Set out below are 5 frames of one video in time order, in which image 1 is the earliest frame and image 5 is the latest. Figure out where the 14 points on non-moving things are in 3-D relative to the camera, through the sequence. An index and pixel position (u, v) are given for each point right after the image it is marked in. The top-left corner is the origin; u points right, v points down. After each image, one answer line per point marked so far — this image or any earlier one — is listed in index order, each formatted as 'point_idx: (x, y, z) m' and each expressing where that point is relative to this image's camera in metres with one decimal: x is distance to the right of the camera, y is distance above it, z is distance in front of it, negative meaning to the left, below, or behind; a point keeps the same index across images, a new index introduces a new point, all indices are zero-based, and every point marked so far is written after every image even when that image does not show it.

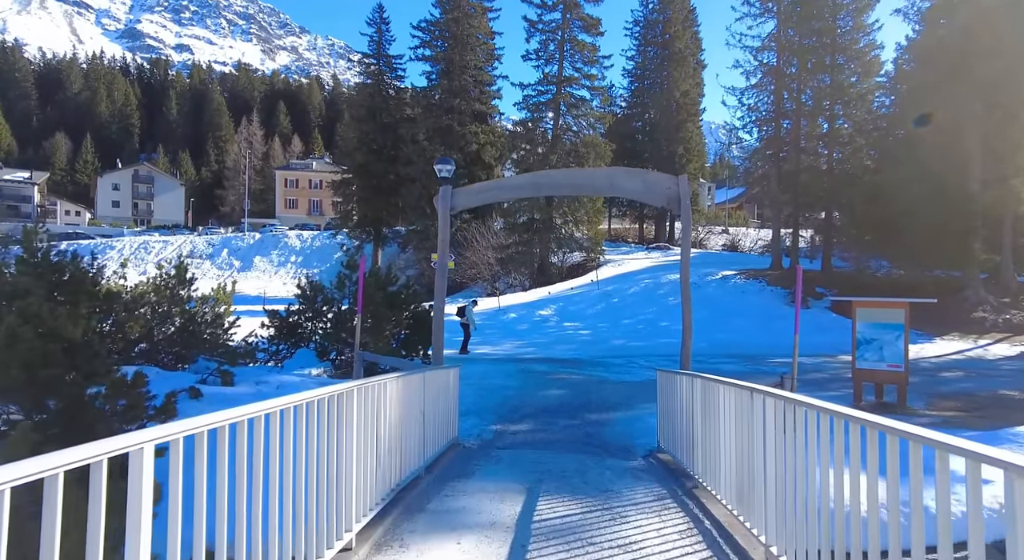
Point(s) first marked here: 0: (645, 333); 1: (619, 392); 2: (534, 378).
0: (+4.1, -1.6, +19.6) m
1: (+1.6, -1.7, +9.5) m
2: (+0.4, -1.6, +10.6) m
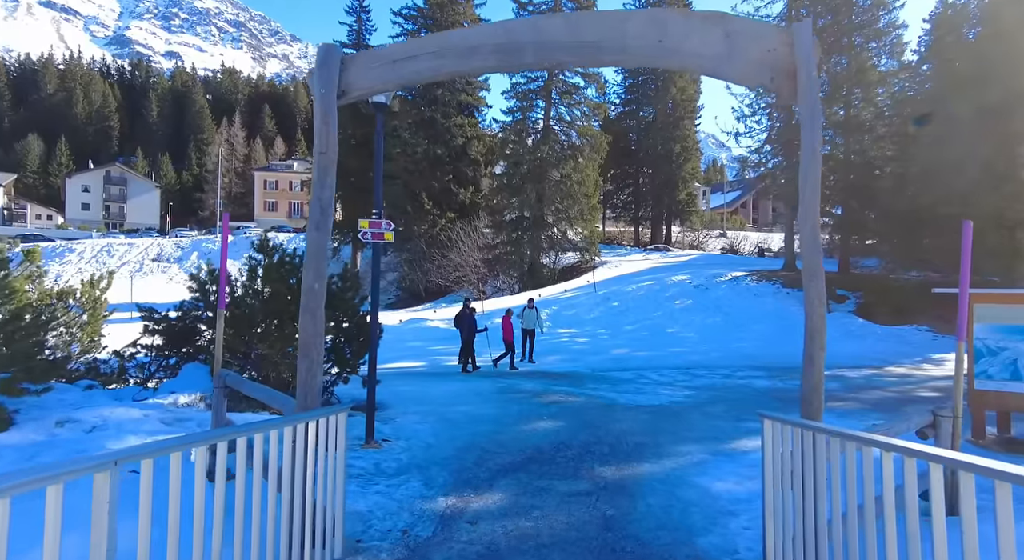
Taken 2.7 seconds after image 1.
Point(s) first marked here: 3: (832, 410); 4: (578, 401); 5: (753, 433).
0: (+3.7, -1.6, +17.0) m
1: (+1.3, -1.5, +6.8) m
2: (+0.1, -1.5, +8.0) m
3: (+4.1, -1.7, +8.2) m
4: (+0.9, -1.6, +8.3) m
5: (+2.4, -1.5, +6.4) m
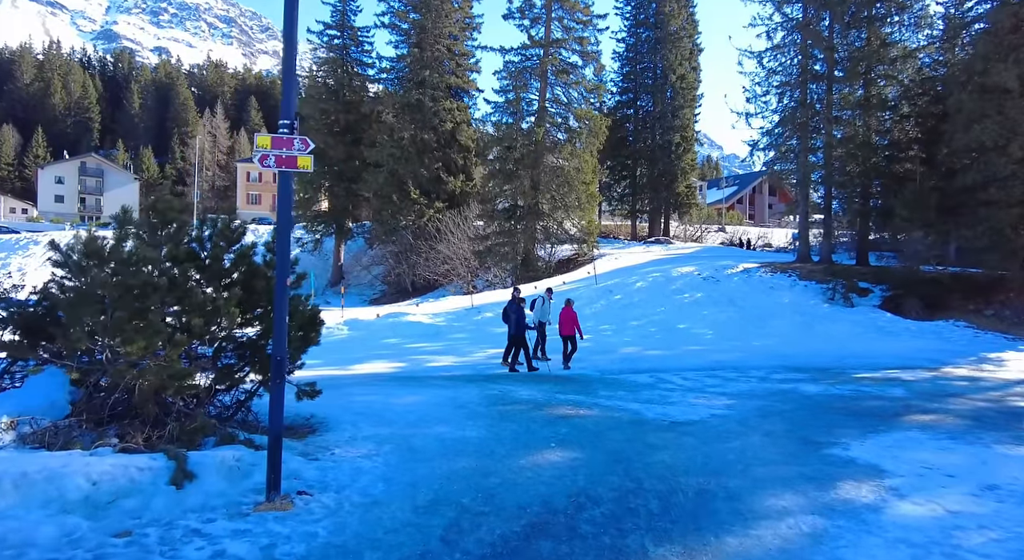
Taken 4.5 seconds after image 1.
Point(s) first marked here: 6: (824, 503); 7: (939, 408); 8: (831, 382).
0: (+3.5, -1.4, +15.0) m
1: (+1.3, -1.3, +4.8) m
2: (+0.1, -1.3, +6.0) m
3: (+4.0, -1.4, +6.3) m
4: (+0.8, -1.3, +6.3) m
5: (+2.4, -1.3, +4.4) m
6: (+1.7, -1.2, +3.6) m
7: (+4.8, -1.5, +7.3) m
8: (+4.7, -1.5, +9.5) m
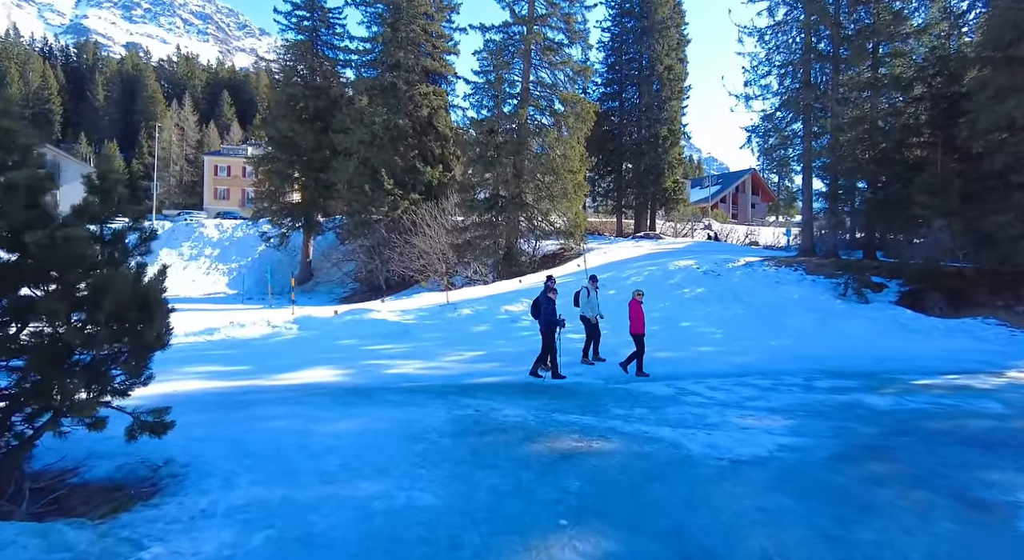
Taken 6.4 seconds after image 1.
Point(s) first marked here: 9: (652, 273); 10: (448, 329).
0: (+3.1, -1.2, +13.0) m
1: (+1.2, -1.1, +2.8) m
2: (-0.1, -1.1, +3.9) m
3: (+3.9, -1.2, +4.3) m
4: (+0.7, -1.1, +4.2) m
5: (+2.3, -1.1, +2.4) m
6: (+1.7, -1.0, +1.5) m
7: (+4.7, -1.3, +5.3) m
8: (+4.5, -1.3, +7.6) m
9: (+4.1, +0.2, +19.0) m
10: (-1.3, -1.0, +13.0) m
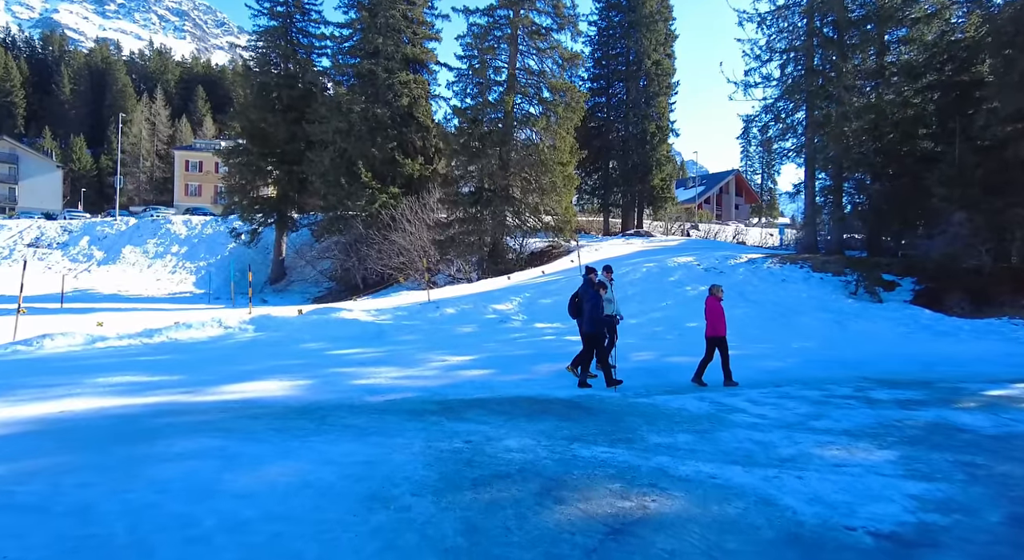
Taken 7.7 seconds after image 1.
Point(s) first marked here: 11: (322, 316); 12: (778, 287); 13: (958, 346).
0: (+2.9, -1.1, +11.6) m
1: (+1.3, -1.0, +1.3) m
2: (0.0, -1.0, +2.4) m
3: (+4.0, -1.1, +2.9) m
4: (+0.7, -1.0, +2.7) m
5: (+2.4, -1.0, +1.0) m
6: (+1.8, -0.9, +0.1) m
7: (+4.7, -1.1, +3.9) m
8: (+4.5, -1.2, +6.2) m
9: (+3.8, +0.3, +17.6) m
10: (-1.5, -0.9, +11.4) m
11: (-3.4, -0.7, +11.7) m
12: (+7.0, -0.2, +16.8) m
13: (+8.3, -1.2, +12.0) m
